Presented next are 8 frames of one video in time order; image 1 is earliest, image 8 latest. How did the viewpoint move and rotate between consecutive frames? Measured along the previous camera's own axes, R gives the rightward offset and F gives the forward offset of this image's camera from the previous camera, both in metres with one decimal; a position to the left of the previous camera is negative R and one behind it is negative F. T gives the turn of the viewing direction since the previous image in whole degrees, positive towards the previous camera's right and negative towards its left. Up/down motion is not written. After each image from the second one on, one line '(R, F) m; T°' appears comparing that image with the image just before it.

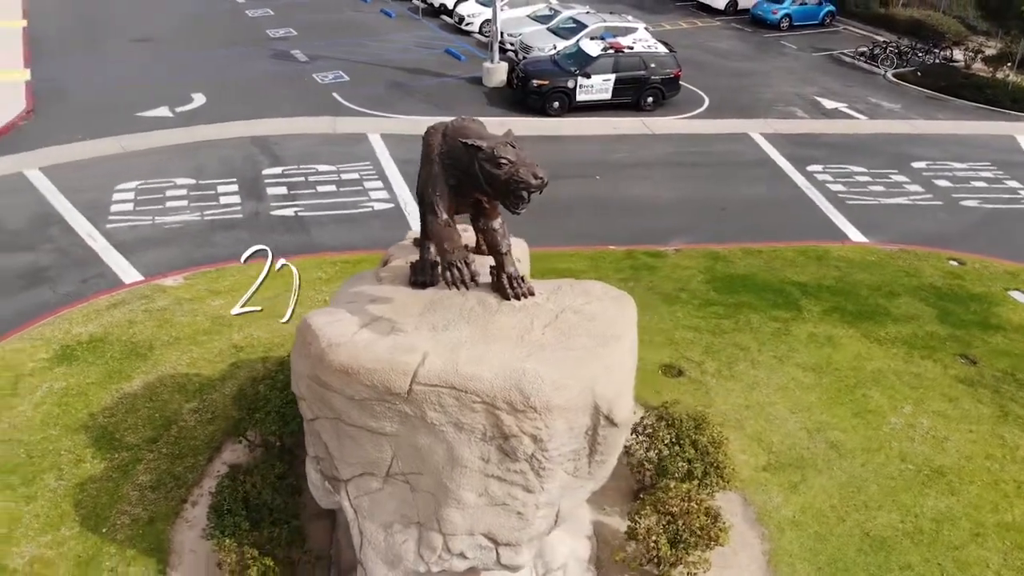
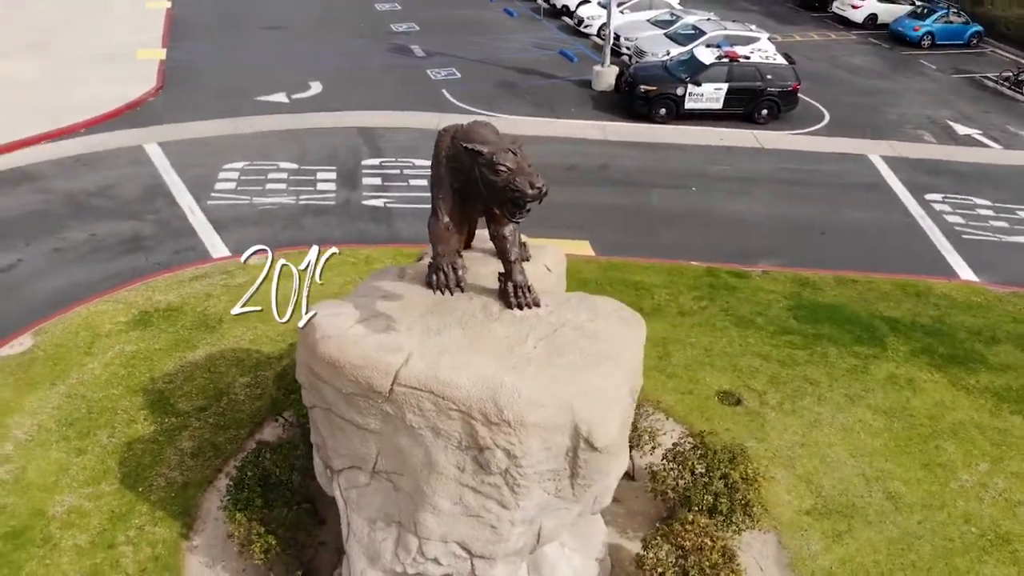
(+1.0, +0.2) m; -9°
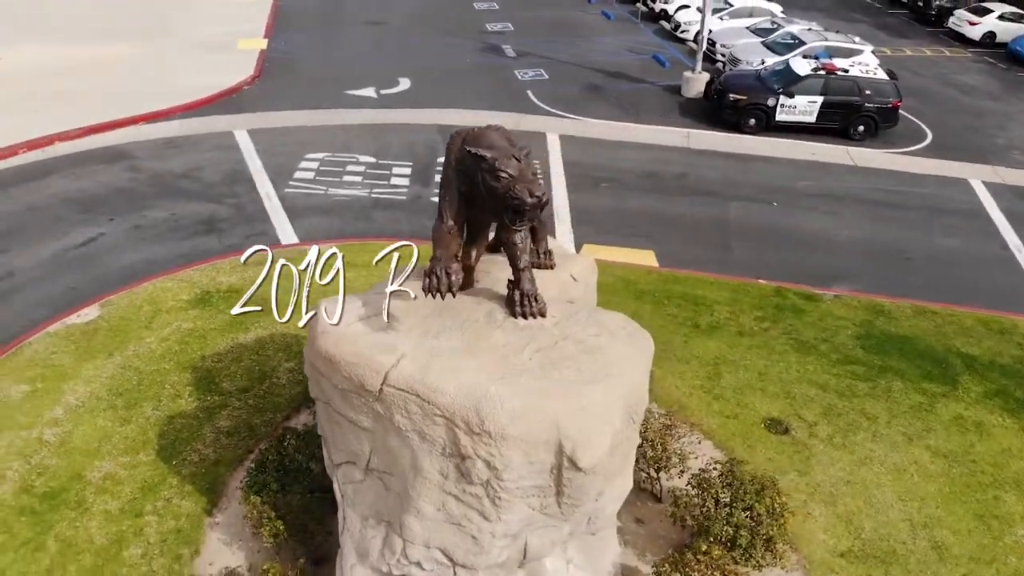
(+0.7, +0.2) m; -7°
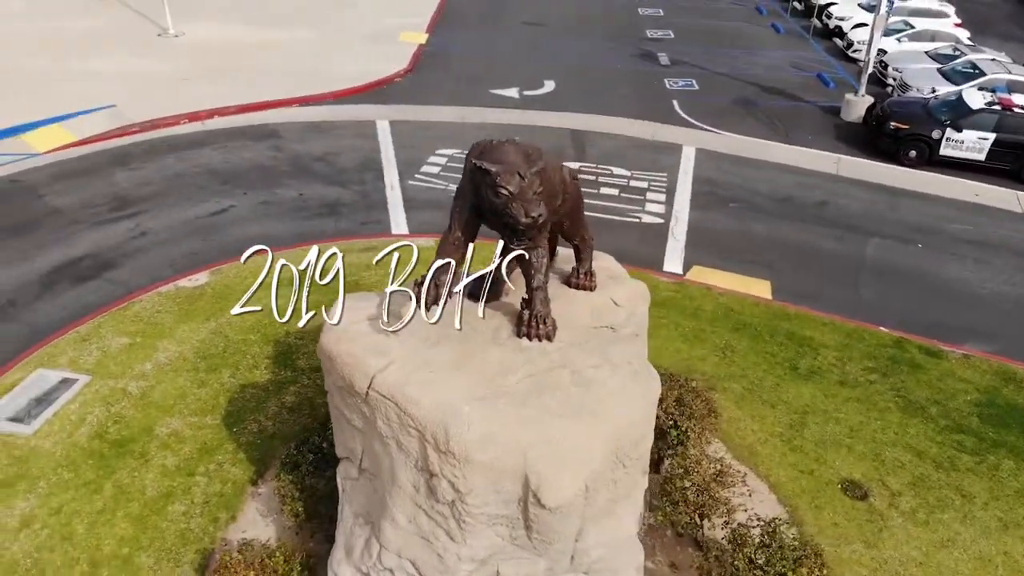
(+1.2, +0.3) m; -12°
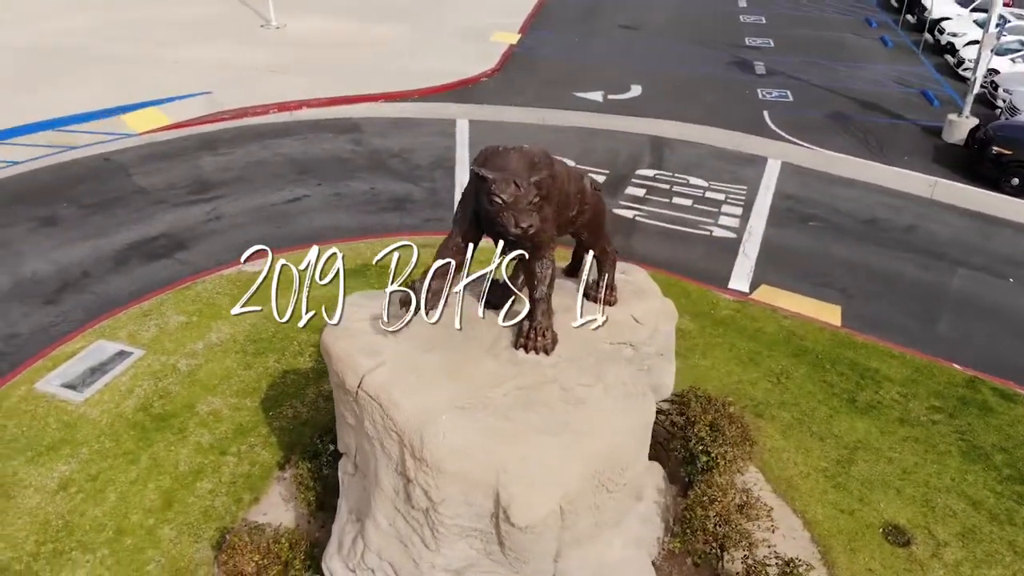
(+0.7, +0.1) m; -7°
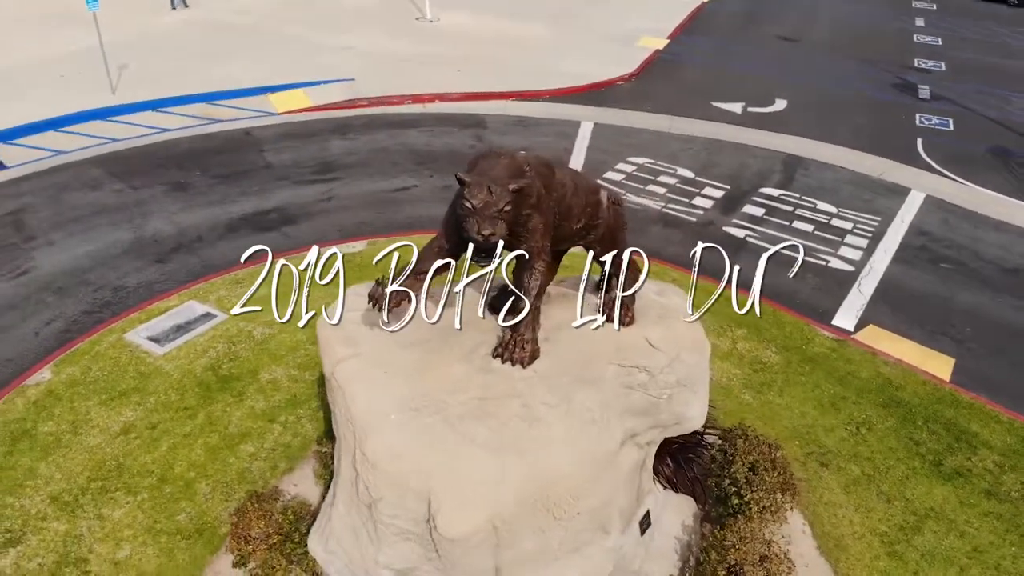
(+1.3, +0.3) m; -11°
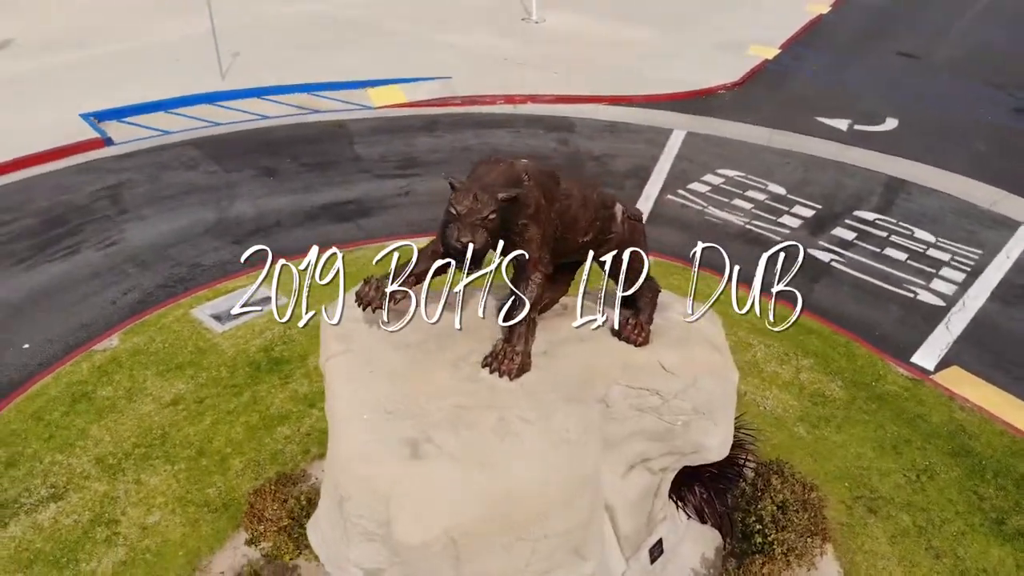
(+0.9, +0.2) m; -8°
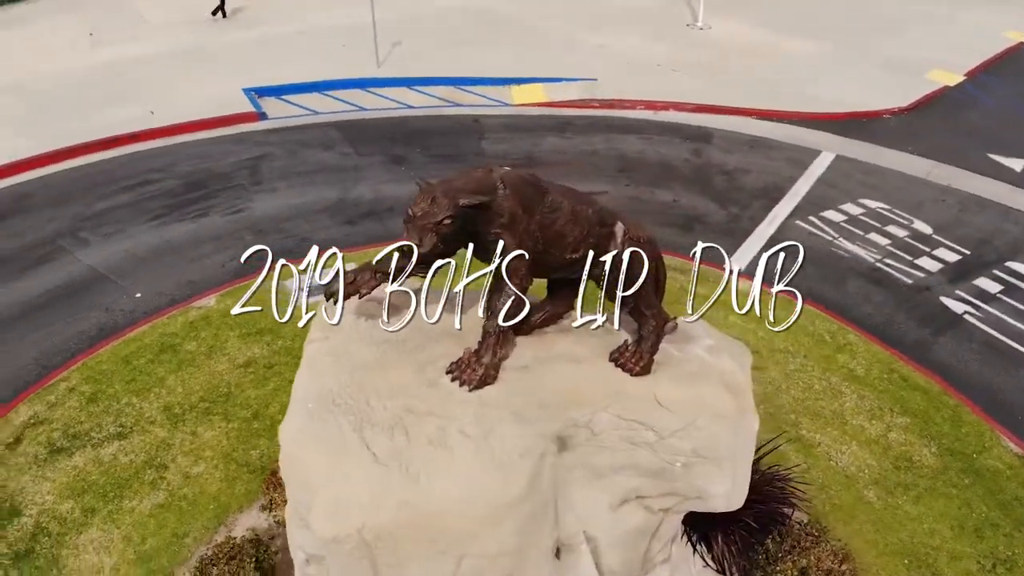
(+1.4, +0.3) m; -12°
